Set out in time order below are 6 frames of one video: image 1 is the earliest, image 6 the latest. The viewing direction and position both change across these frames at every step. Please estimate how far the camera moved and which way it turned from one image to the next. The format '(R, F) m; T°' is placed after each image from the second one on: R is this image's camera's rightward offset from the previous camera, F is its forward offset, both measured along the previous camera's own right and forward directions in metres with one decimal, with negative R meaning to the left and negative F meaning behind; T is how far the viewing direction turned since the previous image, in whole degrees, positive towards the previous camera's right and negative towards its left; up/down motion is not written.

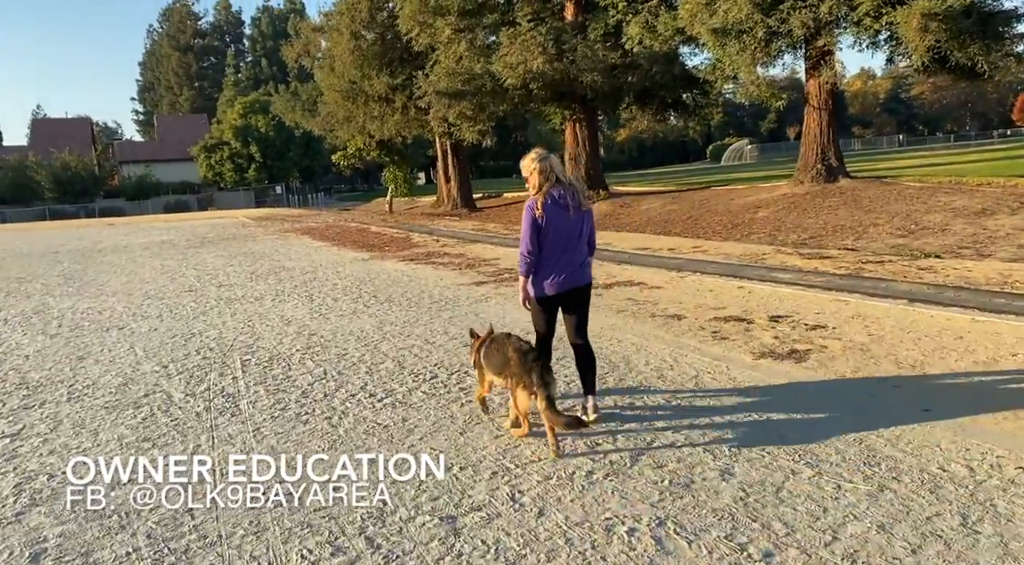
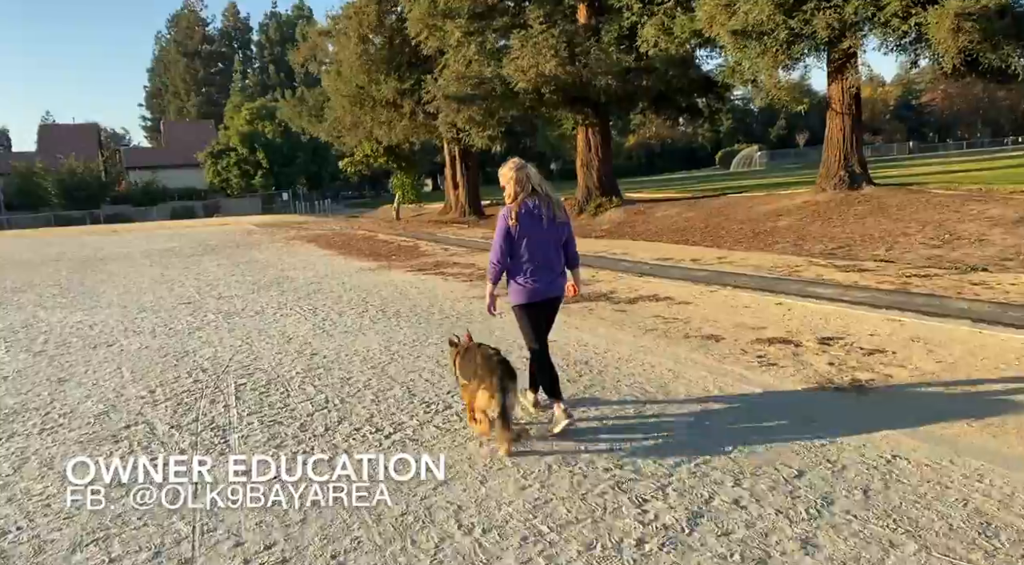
(-0.1, +0.6) m; 0°
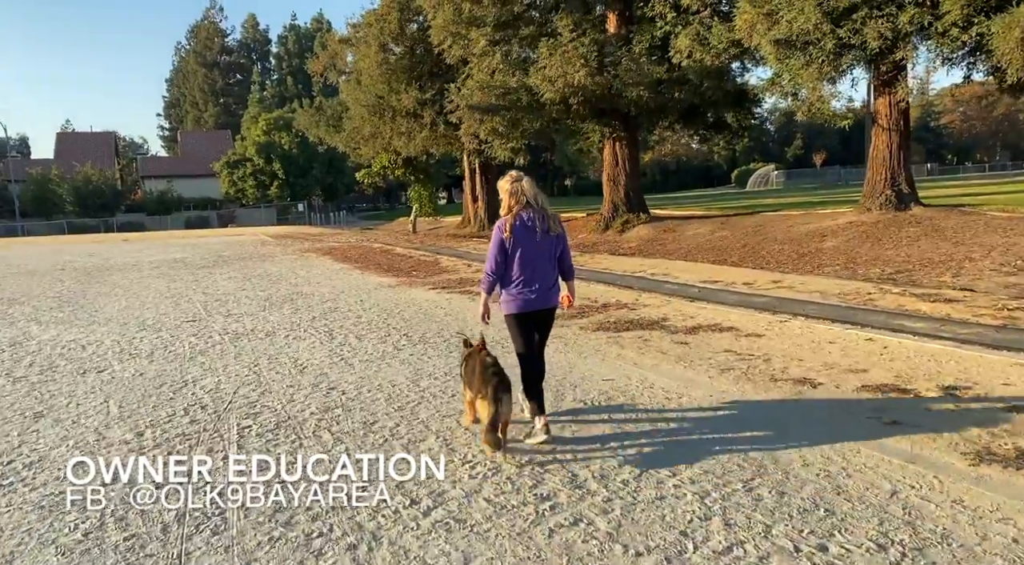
(-0.3, +1.0) m; -1°
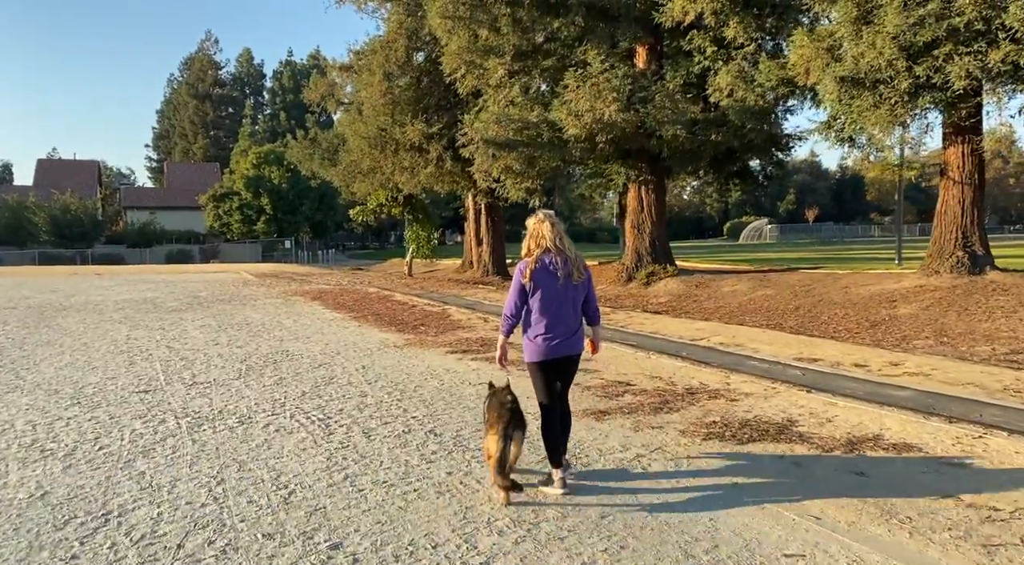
(-0.7, +2.2) m; +1°
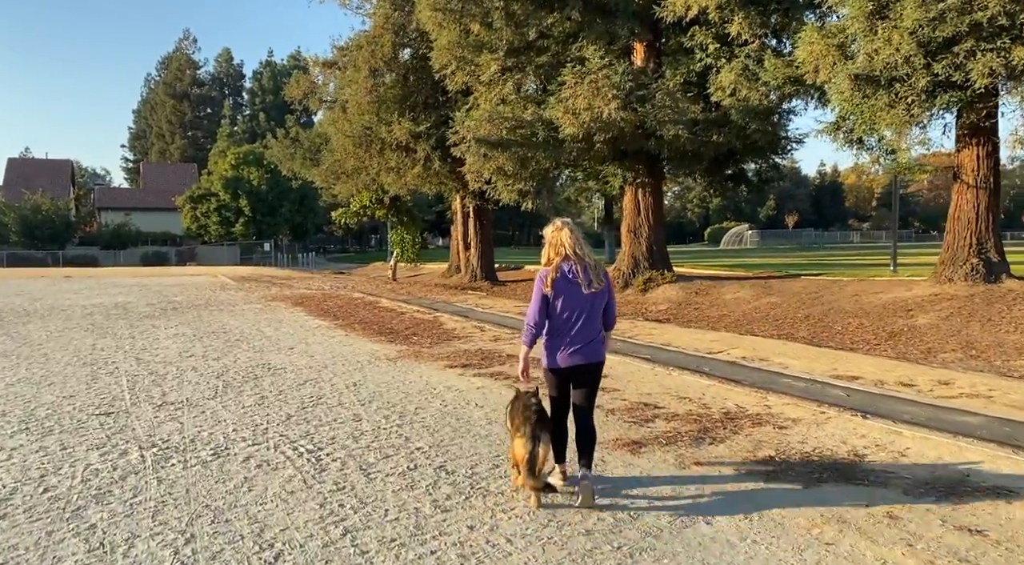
(-0.3, +0.9) m; +1°
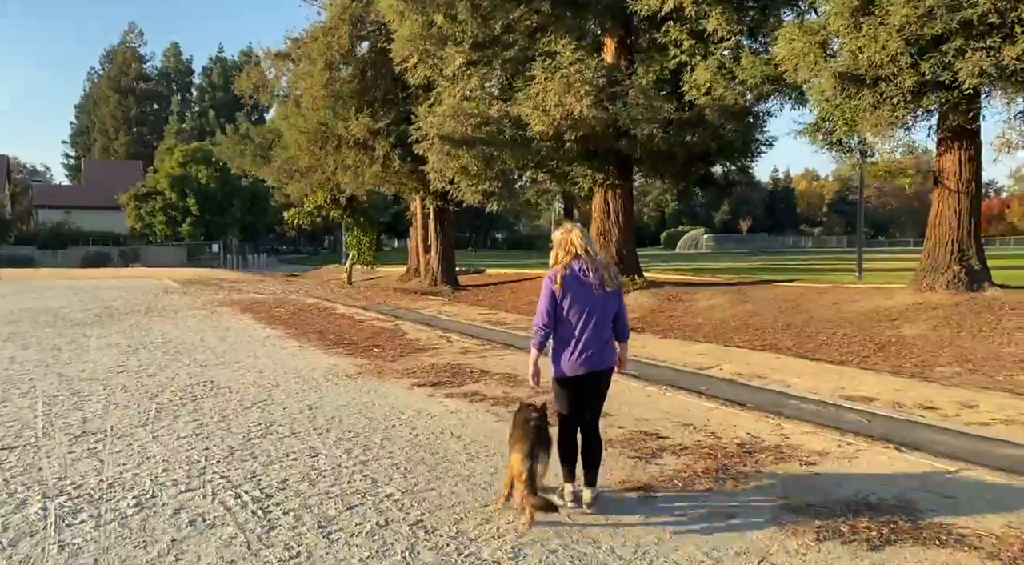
(-0.2, +0.9) m; +3°
